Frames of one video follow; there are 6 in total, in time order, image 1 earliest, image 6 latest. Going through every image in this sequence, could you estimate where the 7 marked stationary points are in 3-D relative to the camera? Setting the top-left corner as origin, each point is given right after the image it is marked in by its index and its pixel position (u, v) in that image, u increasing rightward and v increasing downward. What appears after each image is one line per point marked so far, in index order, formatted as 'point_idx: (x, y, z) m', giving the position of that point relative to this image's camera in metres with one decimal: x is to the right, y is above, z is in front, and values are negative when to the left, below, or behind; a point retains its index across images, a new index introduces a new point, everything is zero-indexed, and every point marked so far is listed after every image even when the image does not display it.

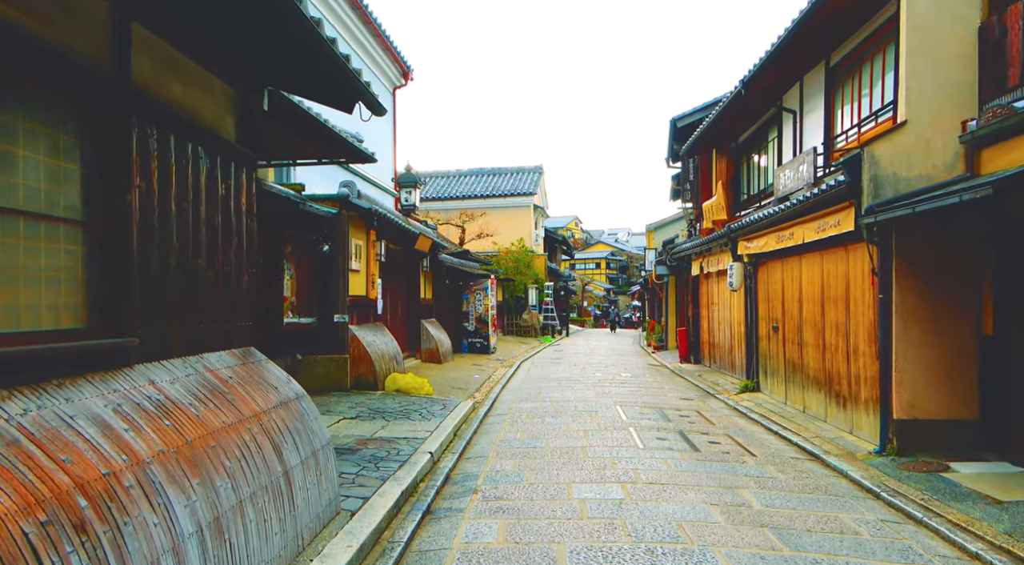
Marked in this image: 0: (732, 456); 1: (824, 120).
0: (+2.8, -2.2, +8.8) m
1: (+5.9, +3.1, +13.2) m
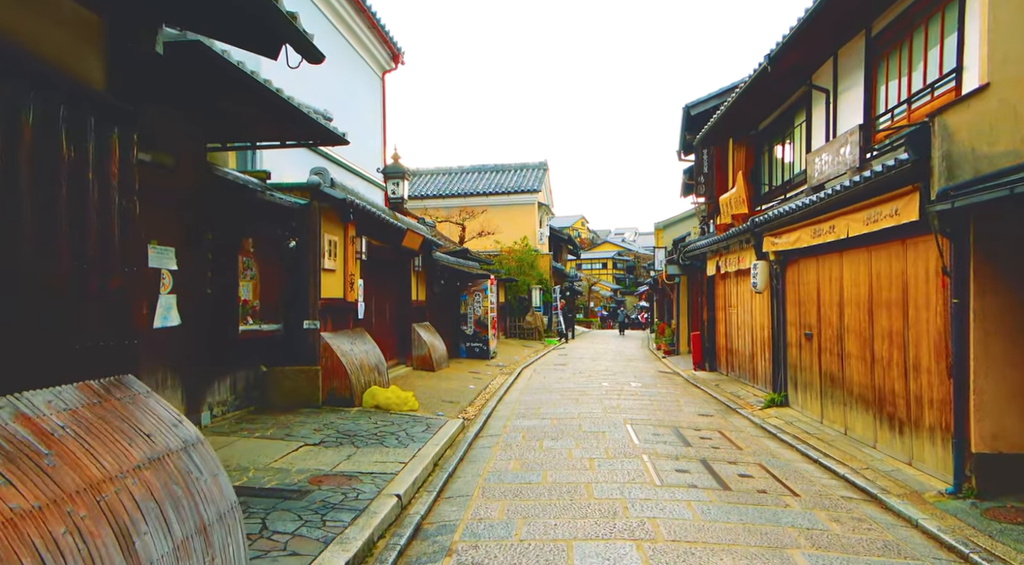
0: (+2.7, -2.2, +7.2) m
1: (+5.8, +3.0, +11.6) m
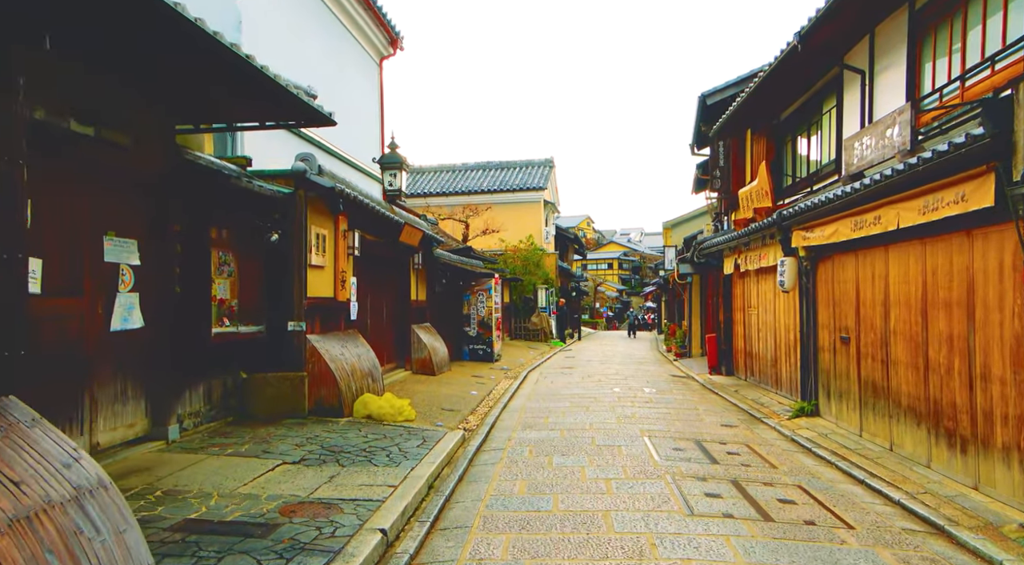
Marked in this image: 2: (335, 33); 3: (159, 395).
0: (+2.7, -2.2, +6.1) m
1: (+5.9, +3.1, +10.5) m
2: (-3.7, +5.3, +14.8) m
3: (-4.1, -1.3, +8.2) m
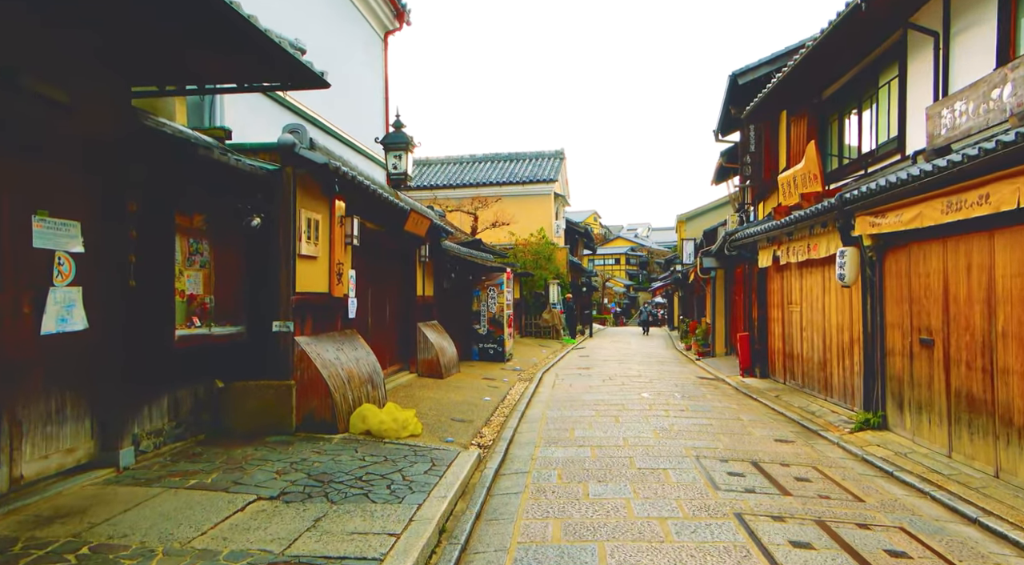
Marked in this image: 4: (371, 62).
0: (+3.0, -2.1, +4.6) m
1: (+6.2, +3.2, +8.9) m
2: (-3.4, +5.4, +13.3) m
3: (-3.9, -1.2, +6.7) m
4: (-3.1, +4.8, +15.2) m
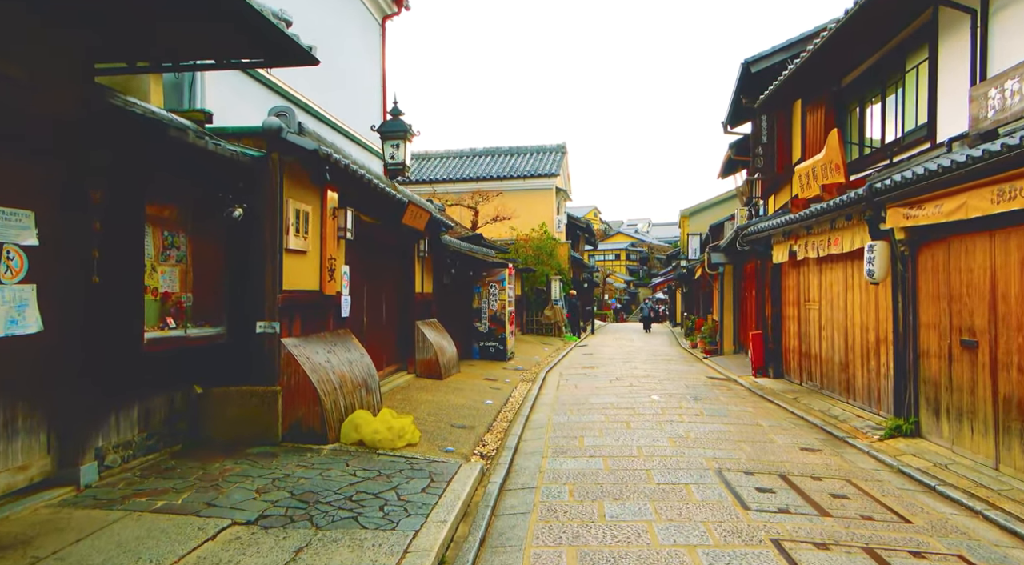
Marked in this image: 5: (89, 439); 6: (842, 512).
0: (+3.0, -2.1, +3.9) m
1: (+6.3, +3.2, +8.2) m
2: (-3.3, +5.4, +12.5) m
3: (-3.8, -1.2, +6.0) m
4: (-3.0, +4.8, +14.4) m
5: (-3.7, -1.4, +6.1) m
6: (+3.0, -2.1, +6.5) m
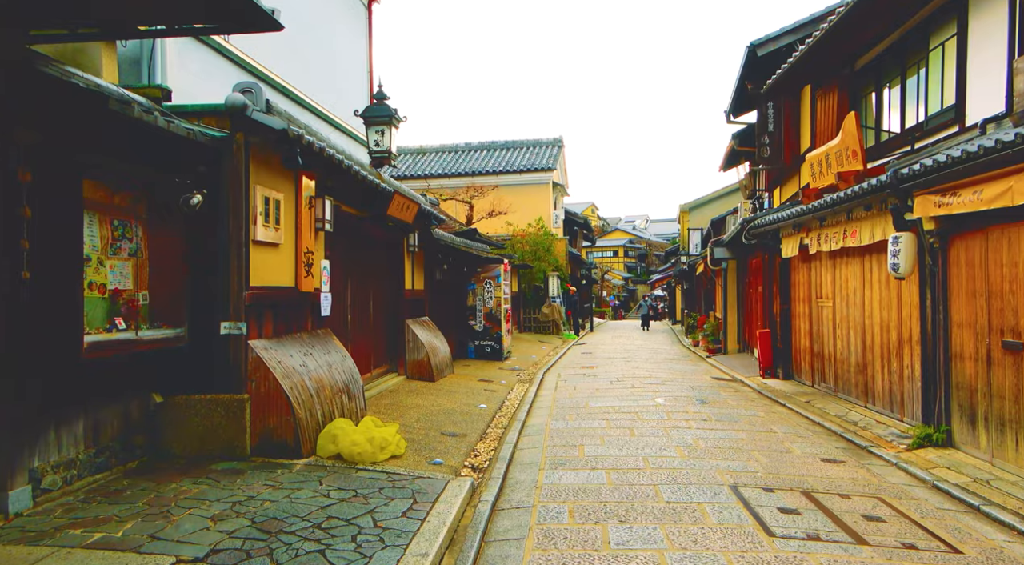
0: (+3.0, -2.1, +3.1) m
1: (+6.2, +3.3, +7.4) m
2: (-3.4, +5.5, +11.7) m
3: (-3.8, -1.2, +5.2) m
4: (-3.1, +4.9, +13.6) m
5: (-3.7, -1.3, +5.3) m
6: (+3.0, -2.1, +5.7) m
